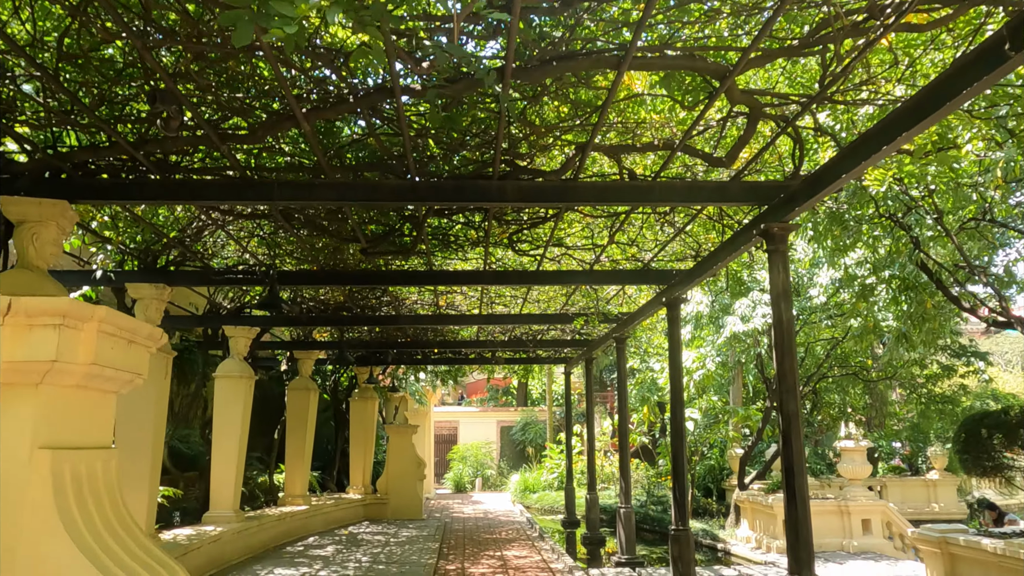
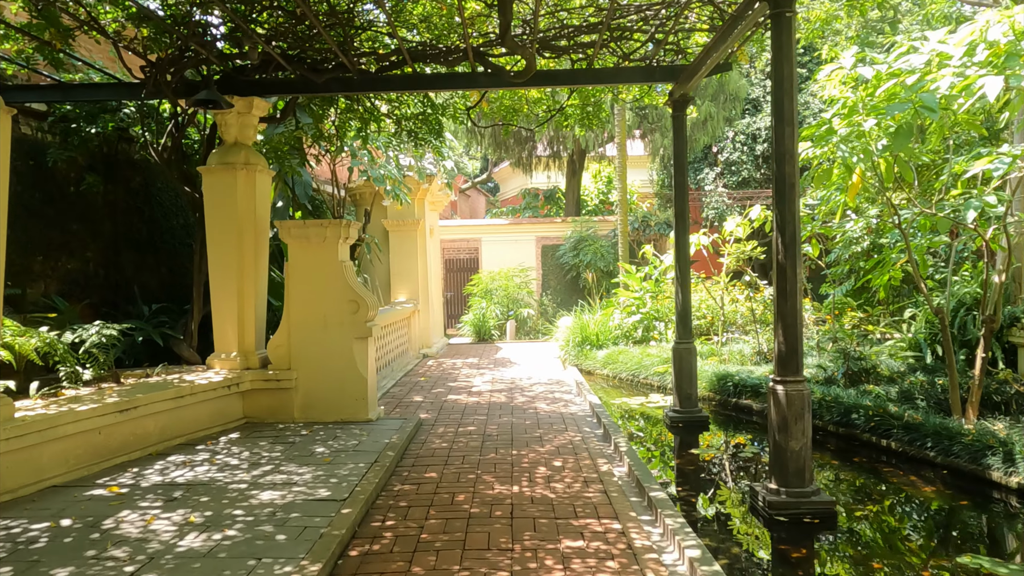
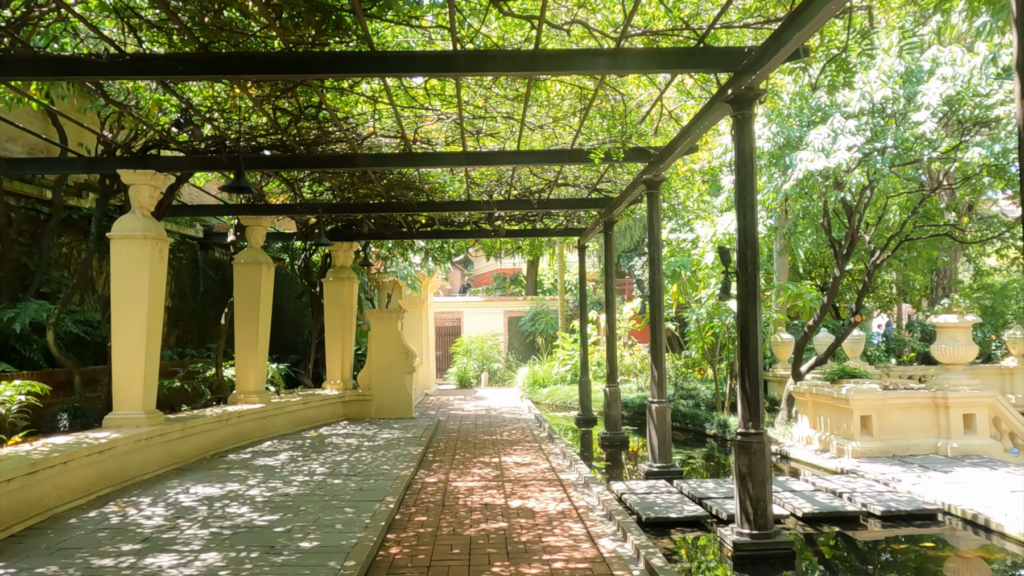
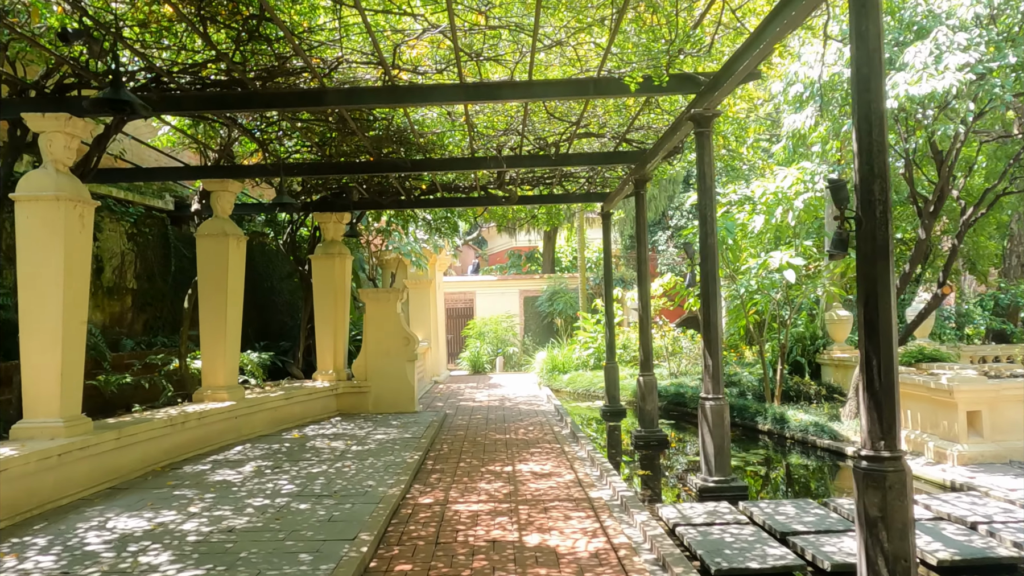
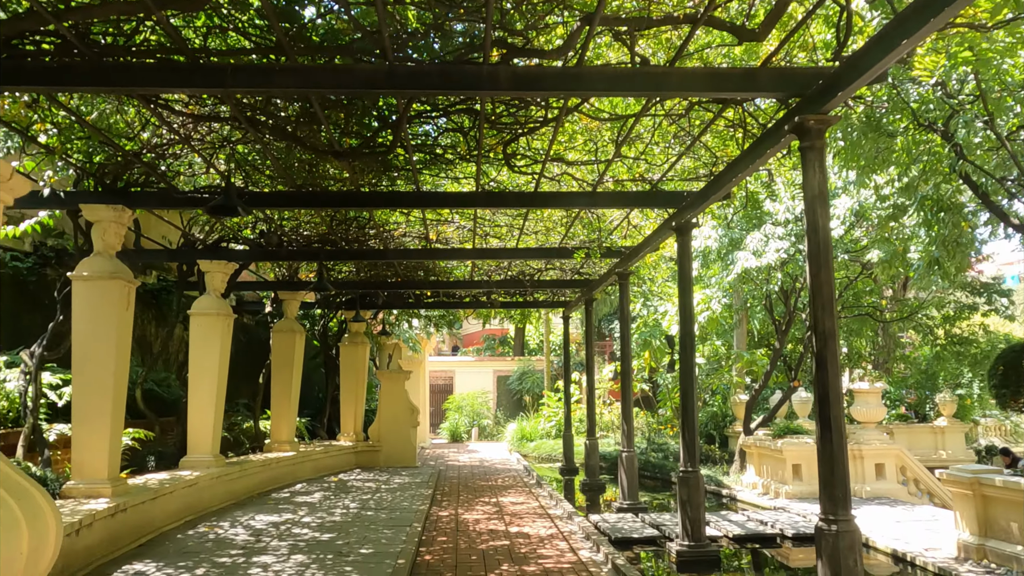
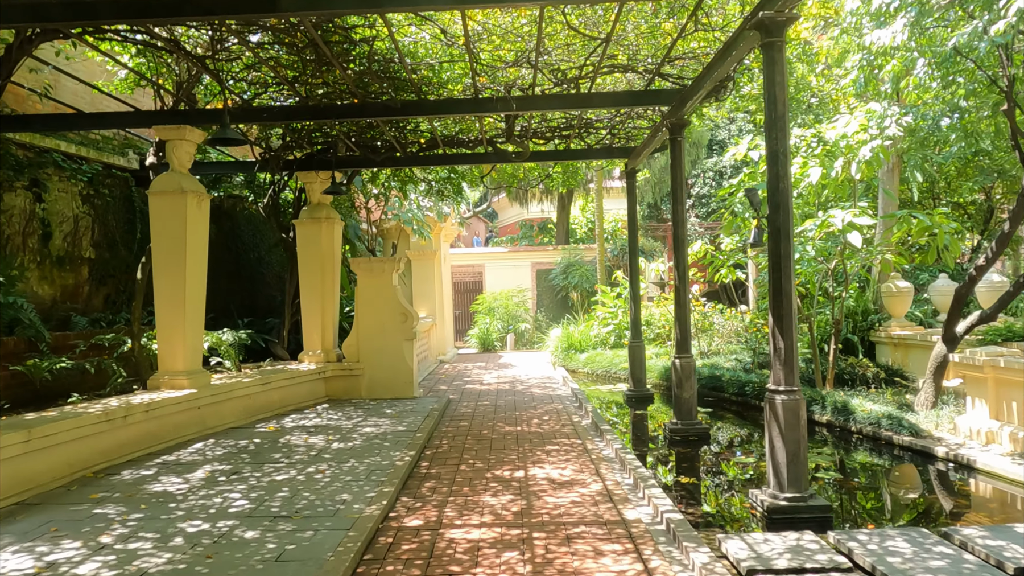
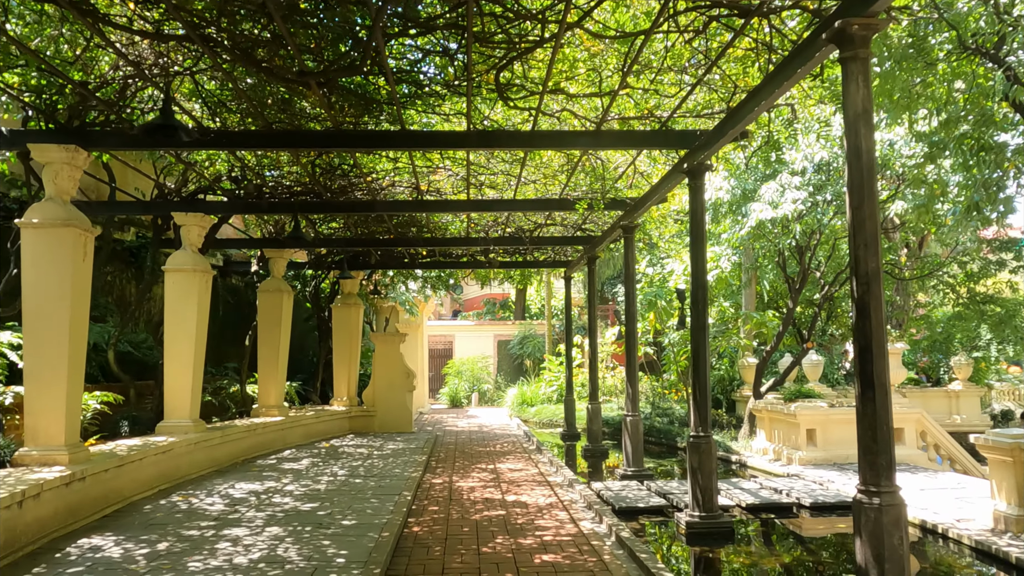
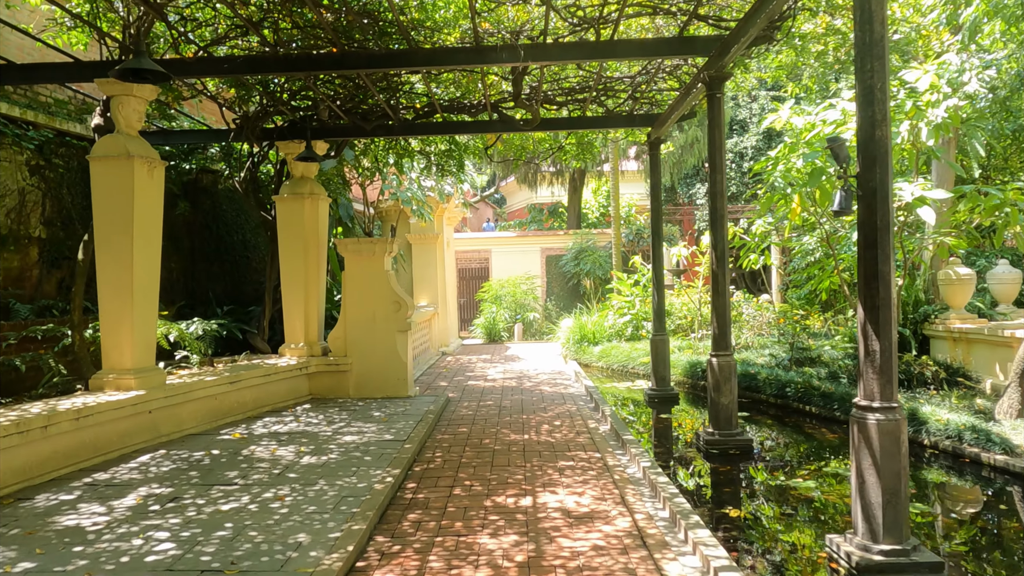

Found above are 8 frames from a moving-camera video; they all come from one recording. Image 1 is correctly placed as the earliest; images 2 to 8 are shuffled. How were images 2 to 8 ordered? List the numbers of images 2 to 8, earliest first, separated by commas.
5, 7, 3, 4, 6, 8, 2
